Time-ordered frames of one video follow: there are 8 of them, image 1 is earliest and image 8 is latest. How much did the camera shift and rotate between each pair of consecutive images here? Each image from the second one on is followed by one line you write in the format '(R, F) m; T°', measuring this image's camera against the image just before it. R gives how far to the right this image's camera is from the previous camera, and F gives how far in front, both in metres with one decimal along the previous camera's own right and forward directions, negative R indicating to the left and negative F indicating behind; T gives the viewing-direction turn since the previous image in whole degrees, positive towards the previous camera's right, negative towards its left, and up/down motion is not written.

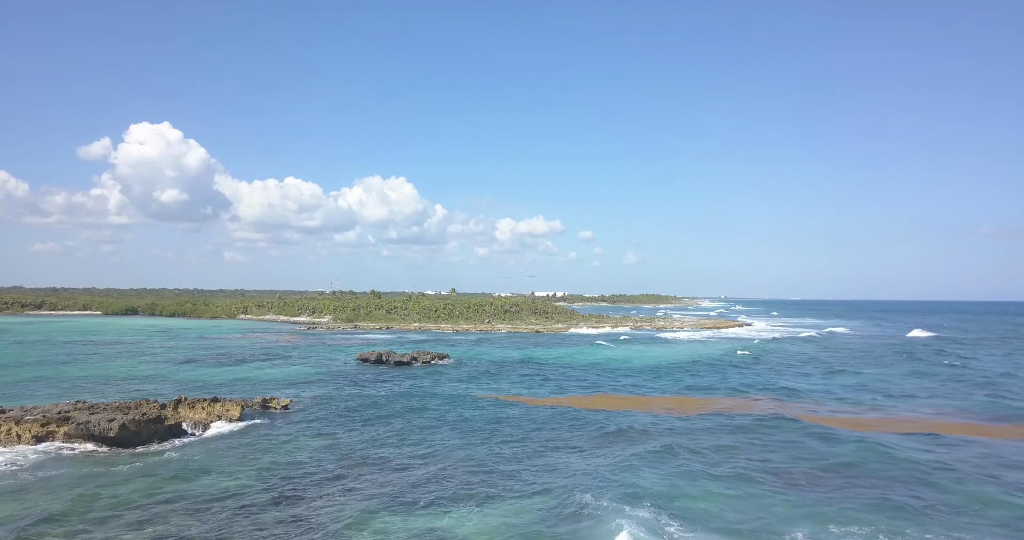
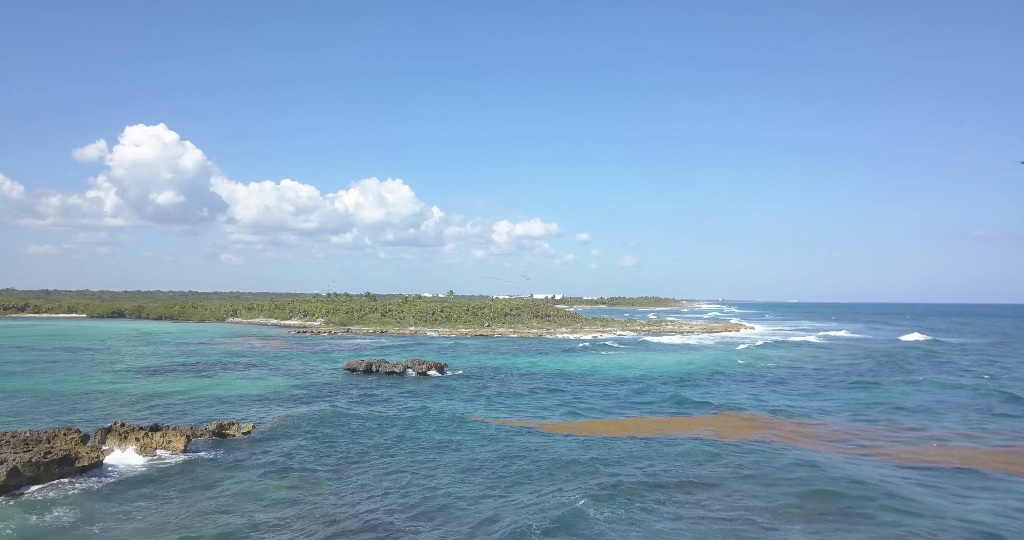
(-0.6, +4.5) m; 0°
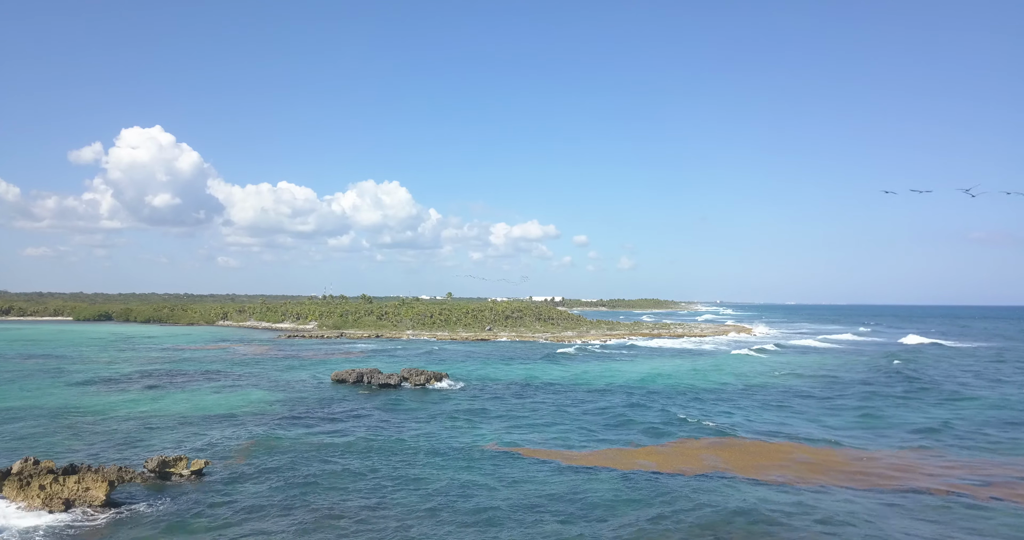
(-0.8, +4.3) m; 0°
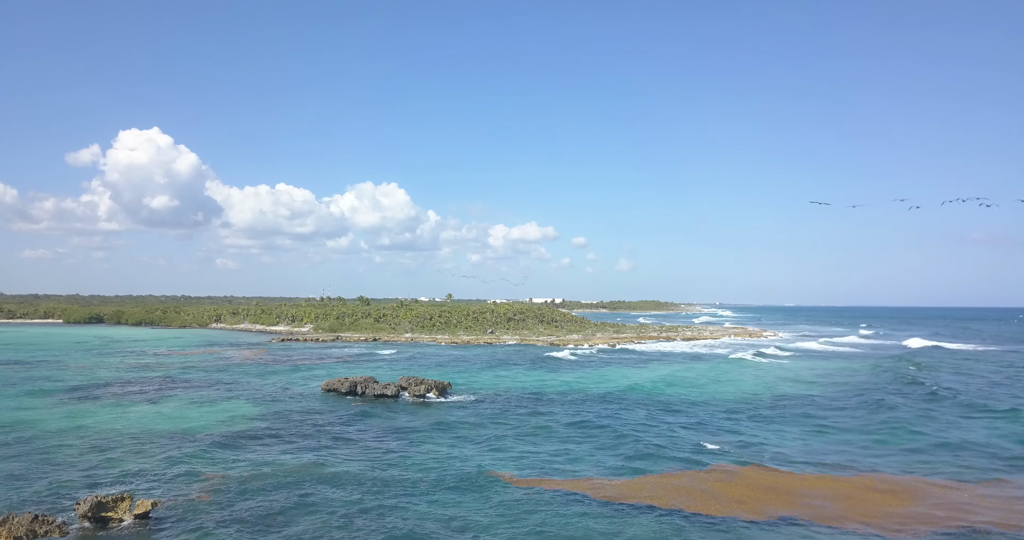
(-0.6, +3.2) m; 0°
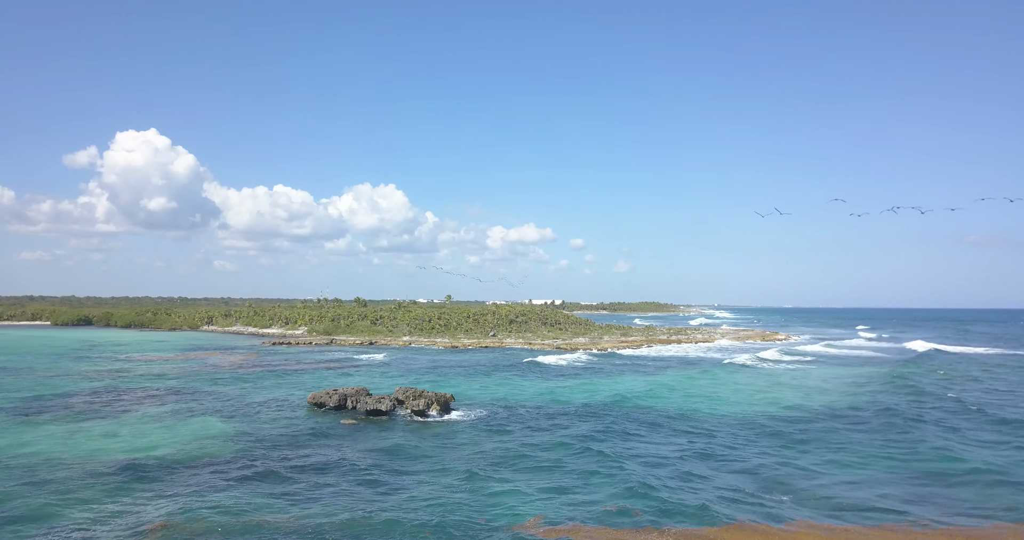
(-0.7, +3.8) m; 0°
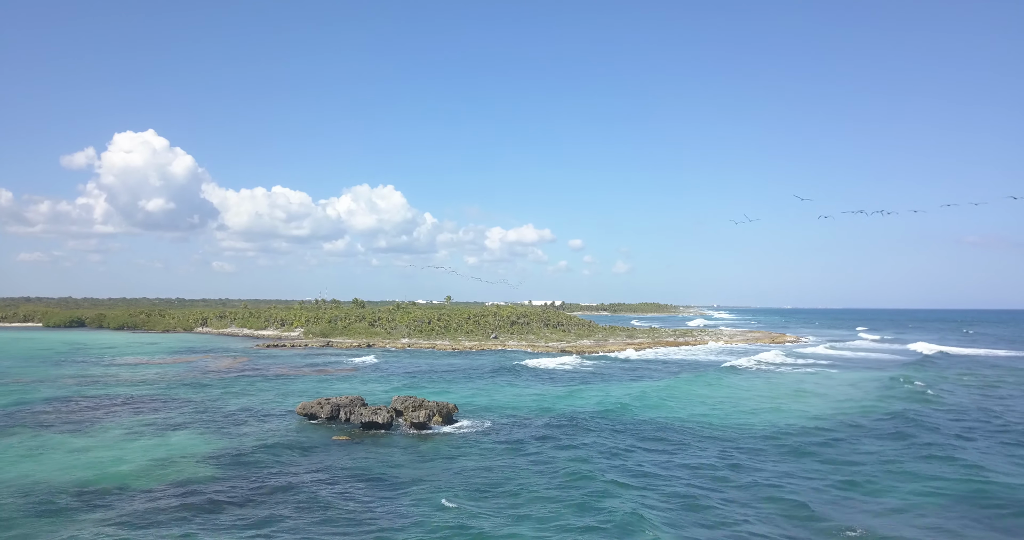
(-0.5, +2.3) m; 0°
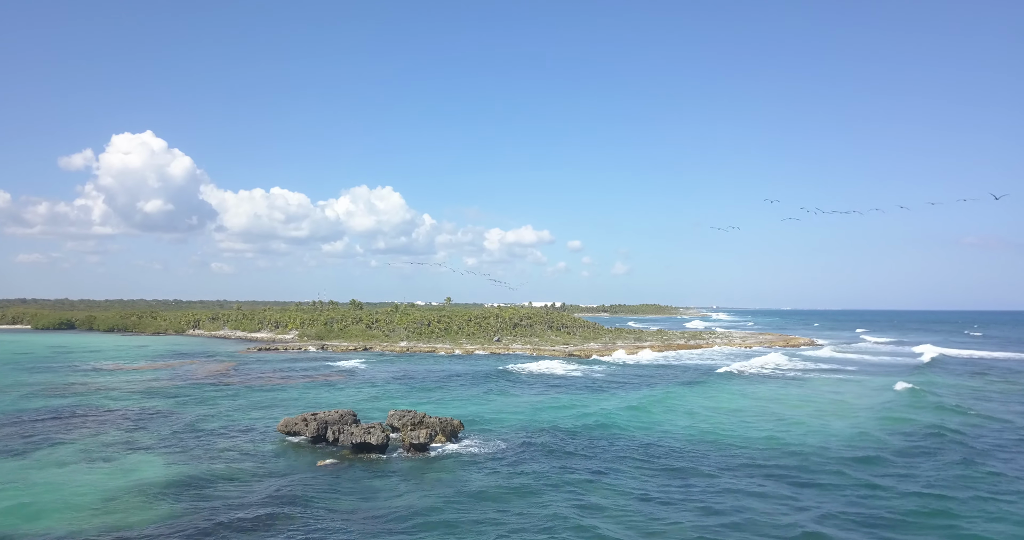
(-0.6, +3.2) m; 0°
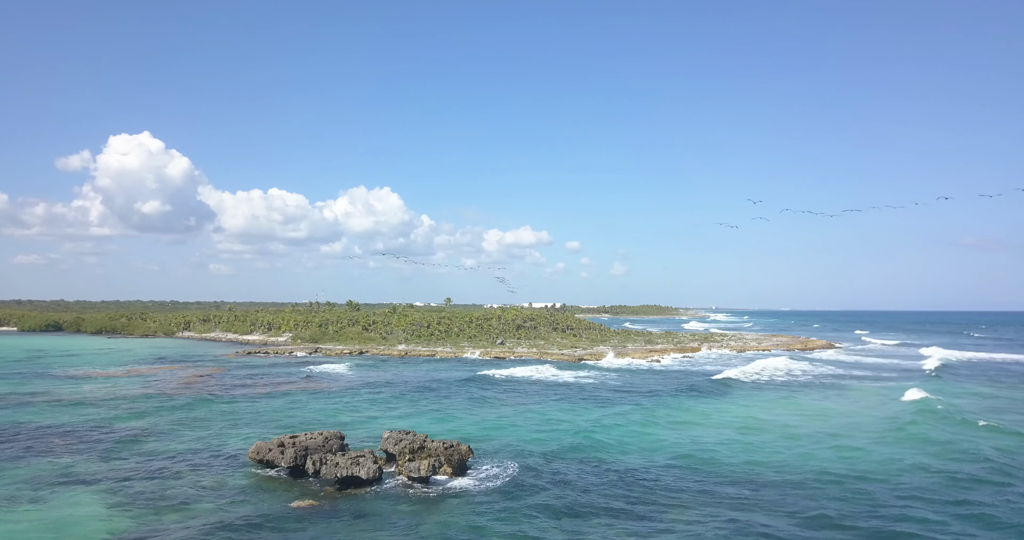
(-0.7, +3.8) m; 0°
